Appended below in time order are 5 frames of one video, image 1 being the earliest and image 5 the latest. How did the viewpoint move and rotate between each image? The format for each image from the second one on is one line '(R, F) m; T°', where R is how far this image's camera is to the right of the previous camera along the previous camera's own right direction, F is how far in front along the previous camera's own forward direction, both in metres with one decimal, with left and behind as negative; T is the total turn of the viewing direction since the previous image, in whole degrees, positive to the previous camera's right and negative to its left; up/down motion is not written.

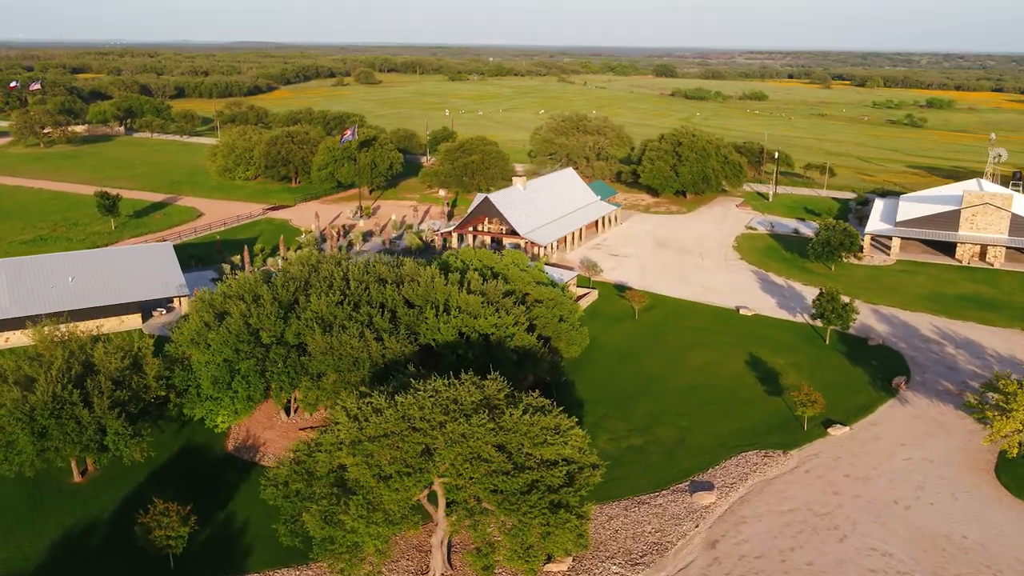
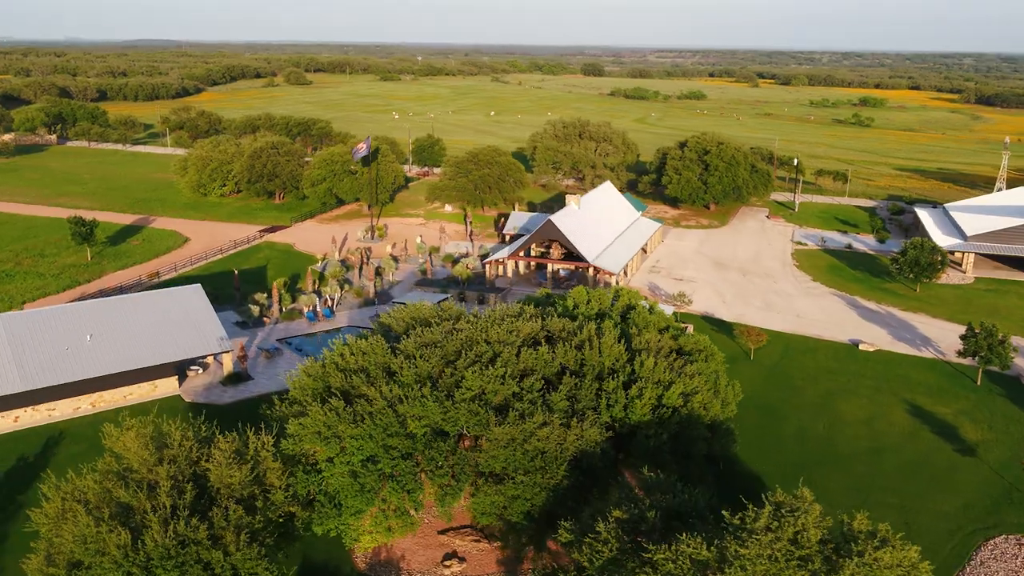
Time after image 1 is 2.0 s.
(-8.7, +7.1) m; +6°
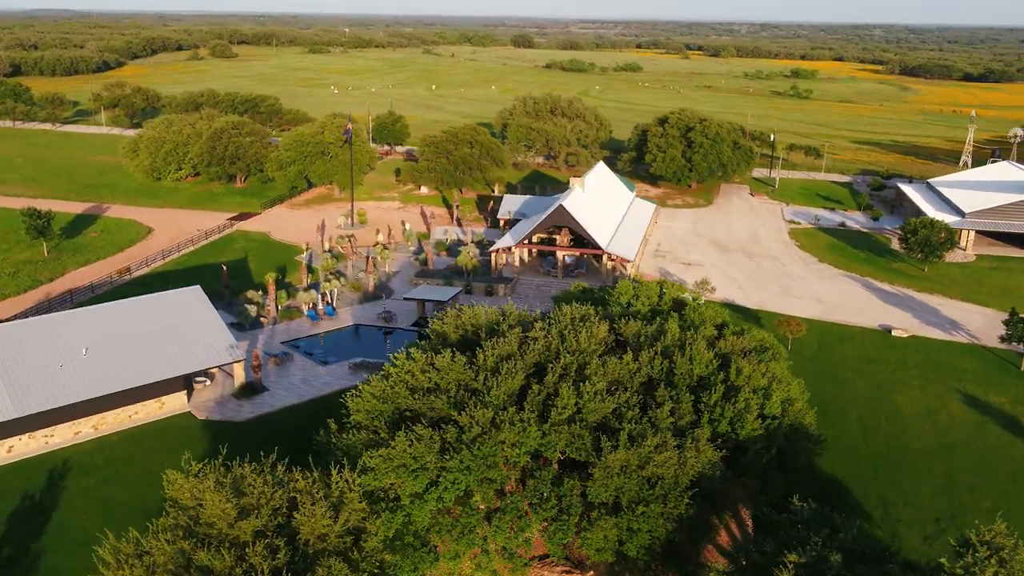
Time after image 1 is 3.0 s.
(-4.6, +3.0) m; +5°
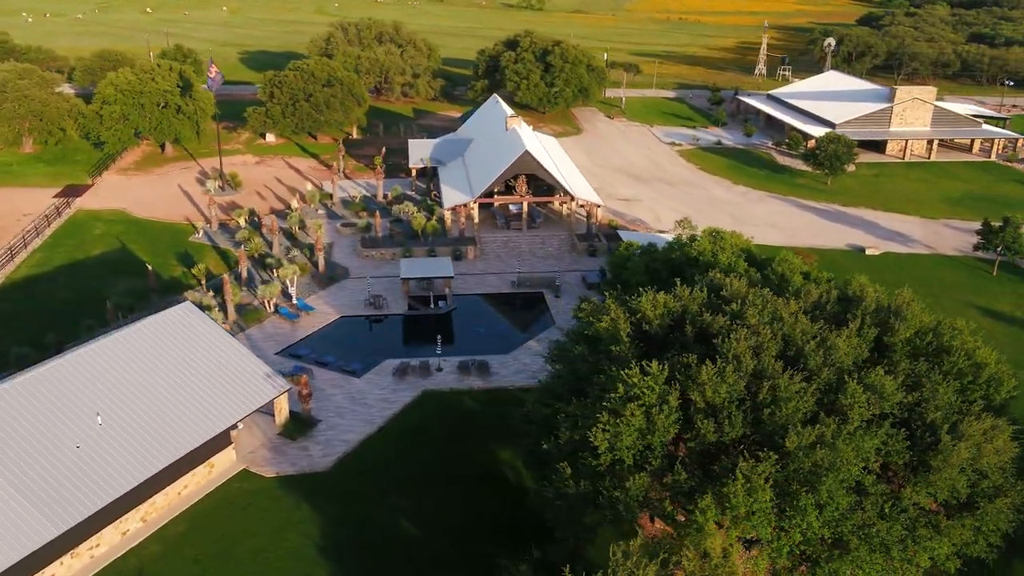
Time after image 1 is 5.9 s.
(-12.6, +7.0) m; +19°
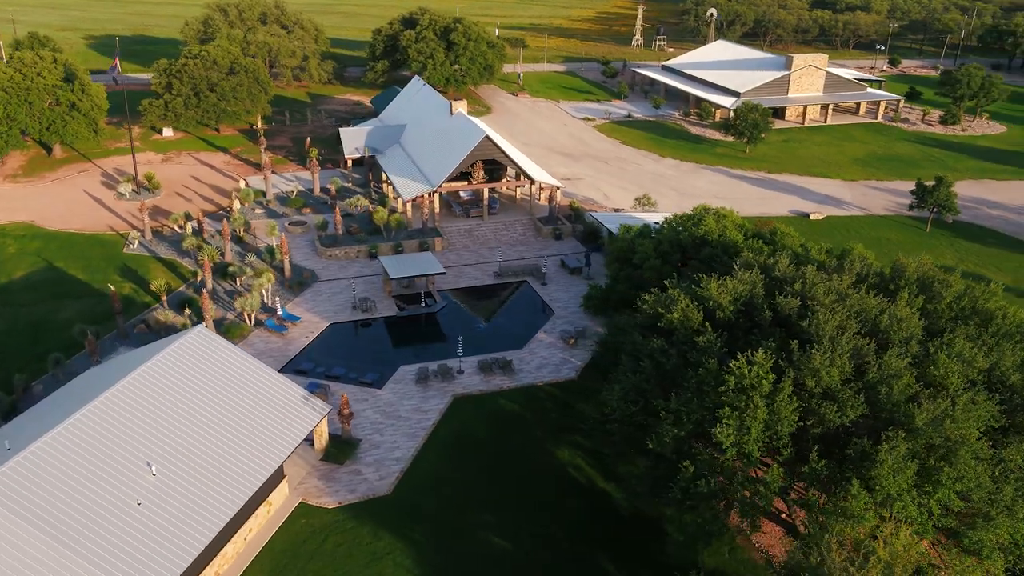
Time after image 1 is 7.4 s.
(-6.1, +1.5) m; +10°
